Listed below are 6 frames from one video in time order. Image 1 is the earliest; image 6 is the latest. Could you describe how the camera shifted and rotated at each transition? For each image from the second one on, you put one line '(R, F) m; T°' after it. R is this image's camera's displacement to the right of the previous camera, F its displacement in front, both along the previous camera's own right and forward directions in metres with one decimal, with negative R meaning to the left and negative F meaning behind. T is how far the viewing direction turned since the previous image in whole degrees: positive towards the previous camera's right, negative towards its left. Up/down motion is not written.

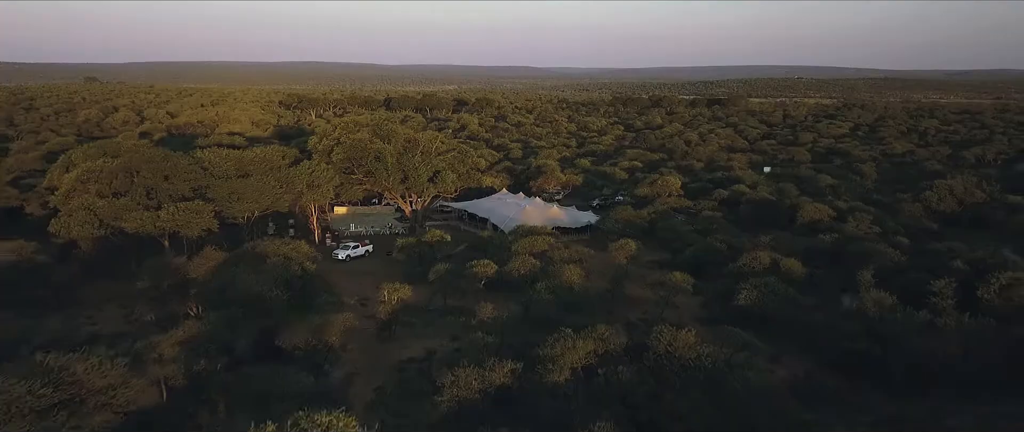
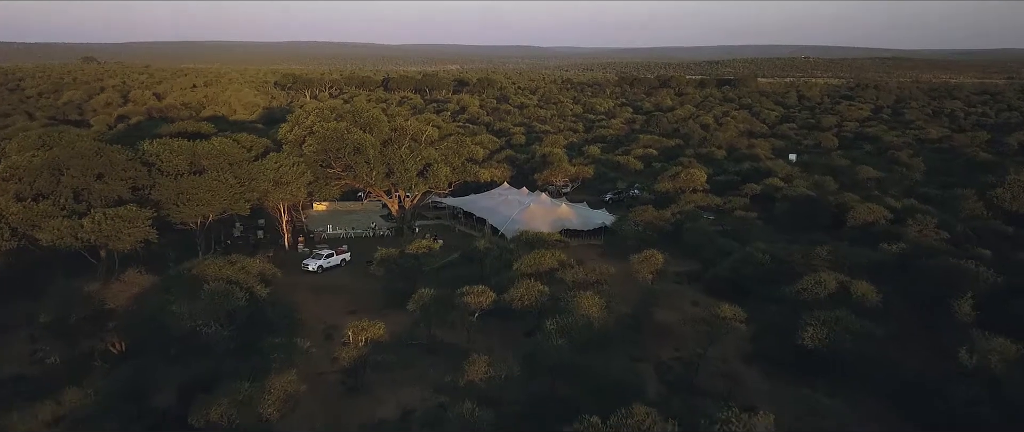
(0.0, +5.6) m; 0°
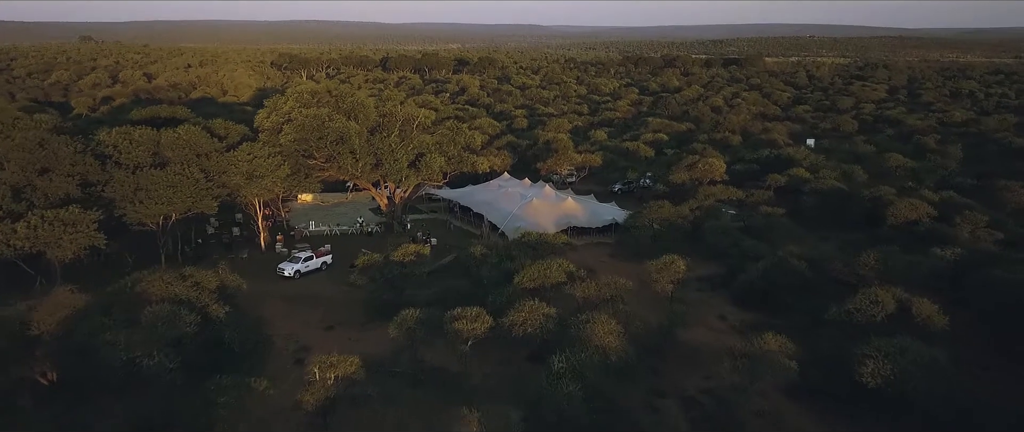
(0.0, +3.4) m; 0°
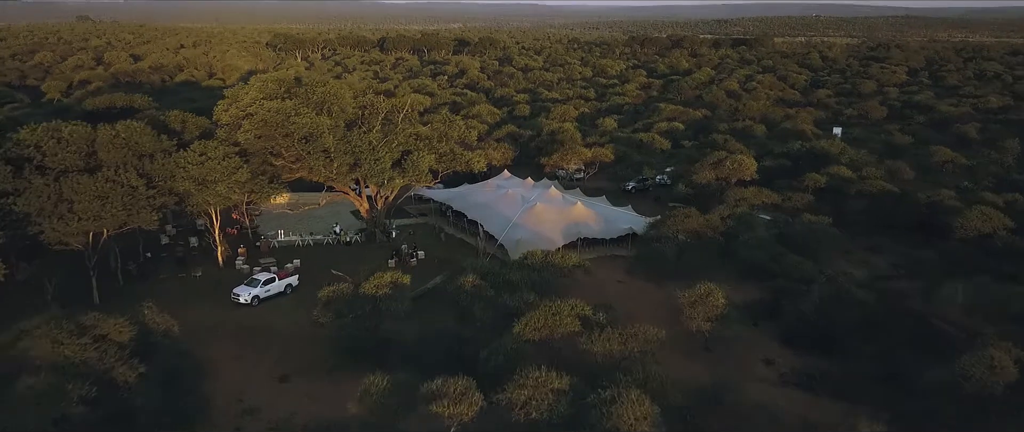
(+0.1, +4.6) m; 0°
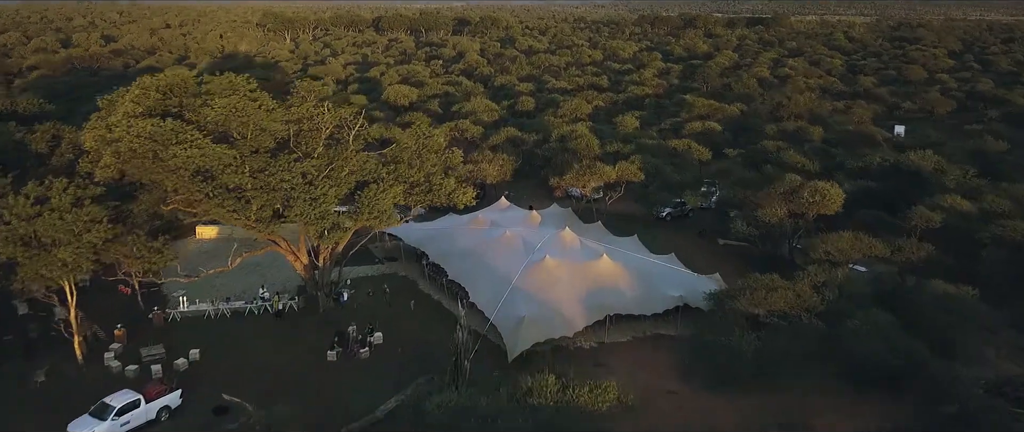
(+0.1, +8.6) m; 0°
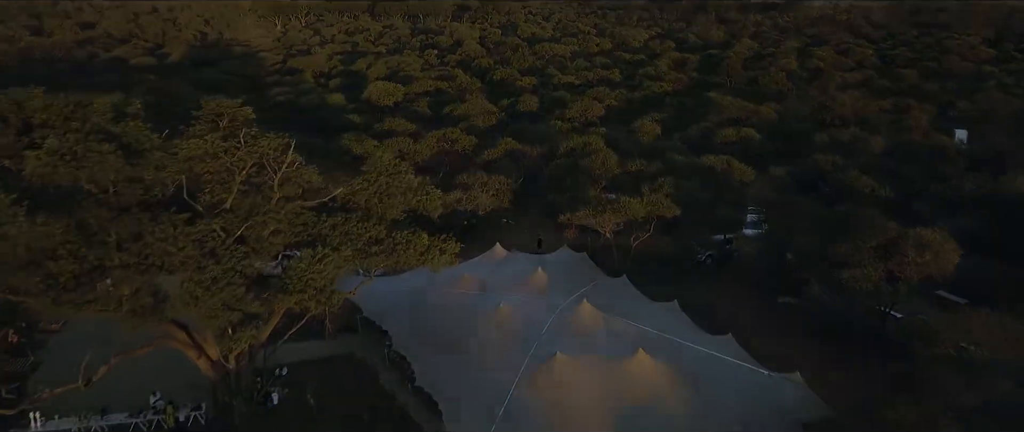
(+0.1, +6.3) m; 0°
